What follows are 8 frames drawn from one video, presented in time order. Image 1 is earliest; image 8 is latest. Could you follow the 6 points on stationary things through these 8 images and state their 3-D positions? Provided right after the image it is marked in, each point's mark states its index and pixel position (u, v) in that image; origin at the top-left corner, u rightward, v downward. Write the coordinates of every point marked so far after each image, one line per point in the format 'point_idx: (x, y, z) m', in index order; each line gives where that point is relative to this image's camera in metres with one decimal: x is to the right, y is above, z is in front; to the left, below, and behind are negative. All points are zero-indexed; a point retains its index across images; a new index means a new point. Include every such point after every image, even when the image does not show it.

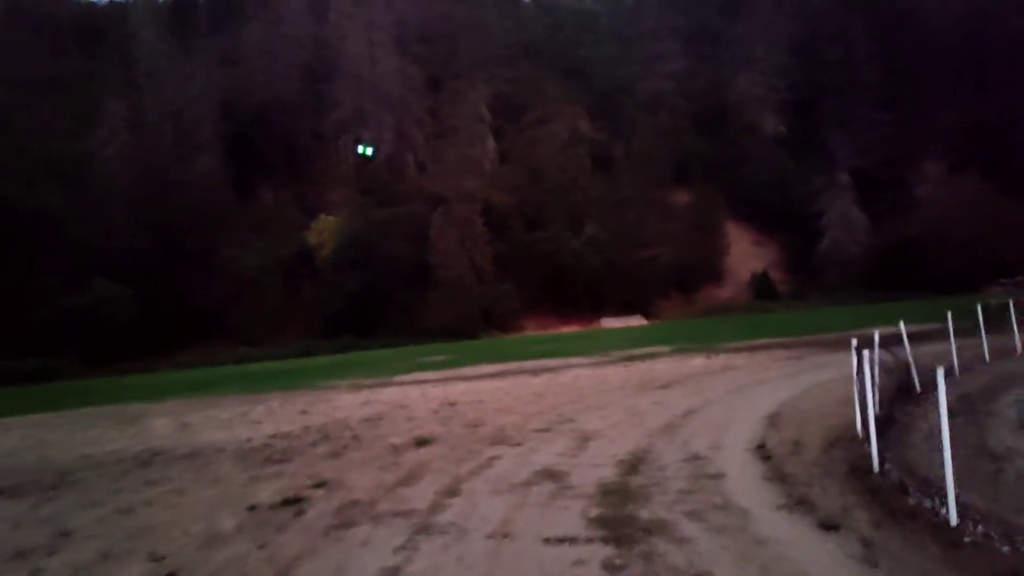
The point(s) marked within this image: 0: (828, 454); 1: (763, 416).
0: (+3.4, -1.8, +9.7) m
1: (+3.8, -2.0, +13.7) m
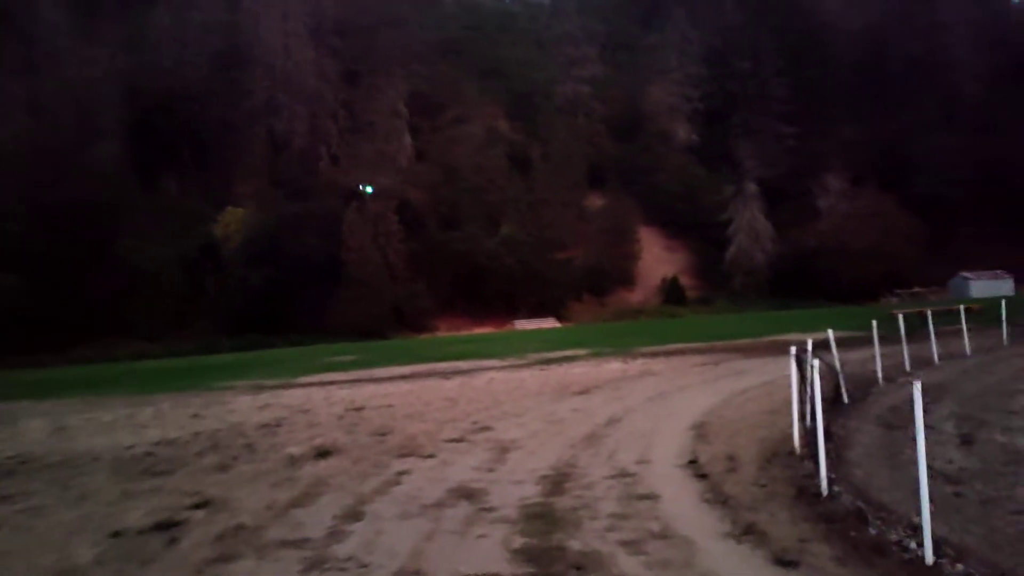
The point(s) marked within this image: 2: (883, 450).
0: (+2.6, -1.8, +9.0) m
1: (+2.5, -2.0, +12.9) m
2: (+4.0, -1.7, +9.6) m
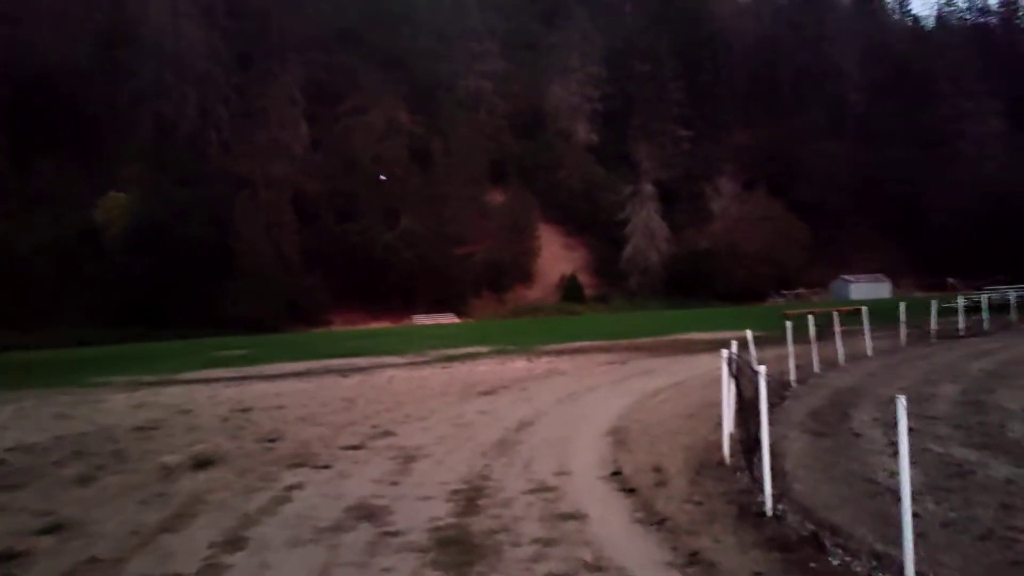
0: (+1.7, -1.8, +8.2) m
1: (+1.2, -2.0, +12.2) m
2: (+3.1, -1.7, +9.0) m
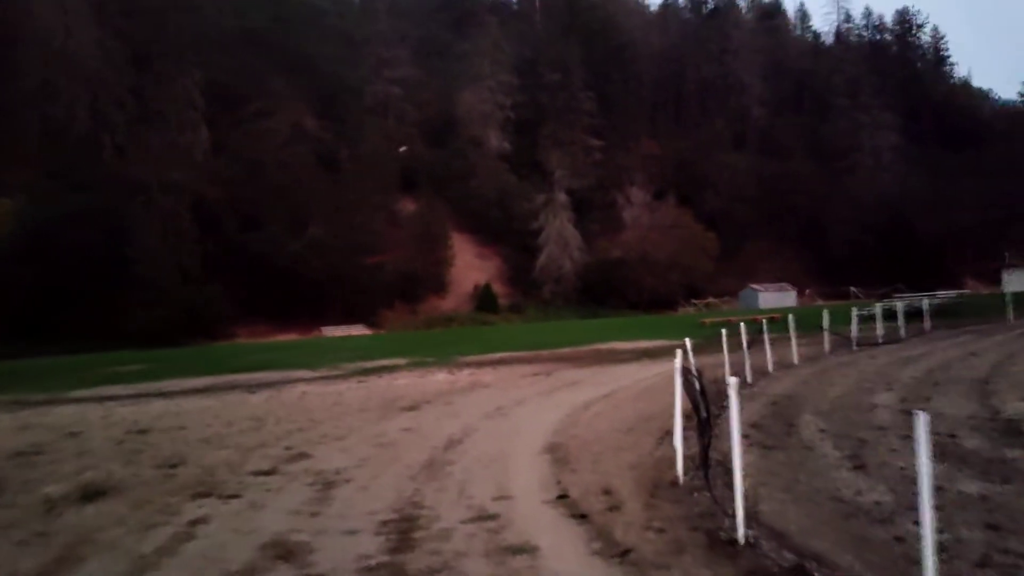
0: (+1.2, -1.9, +7.5) m
1: (+0.4, -2.1, +11.4) m
2: (+2.5, -1.8, +8.4) m
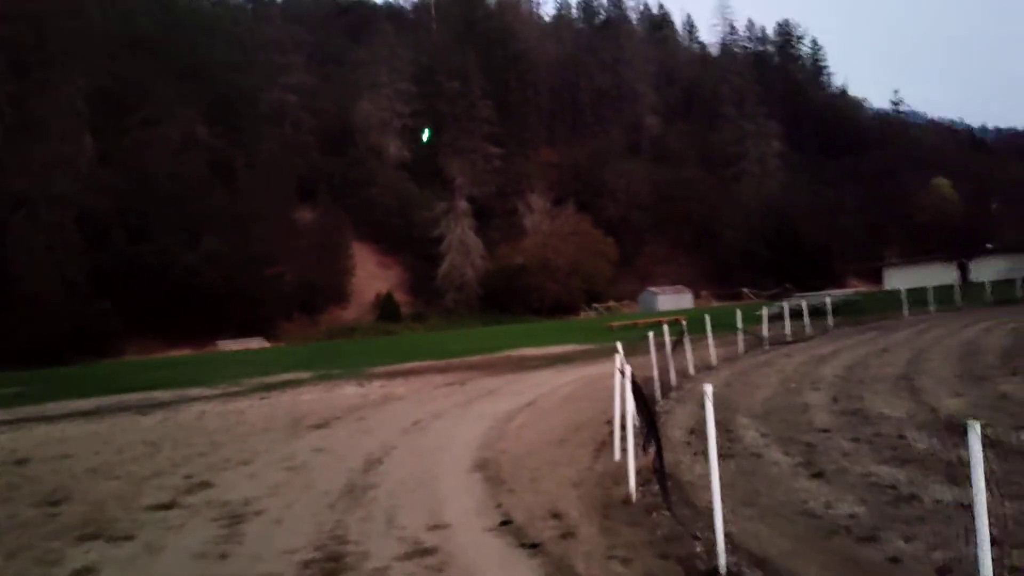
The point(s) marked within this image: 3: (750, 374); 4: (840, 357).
0: (+0.8, -1.9, +6.8) m
1: (-0.5, -2.1, +10.5) m
2: (+1.9, -1.8, +7.8) m
3: (+4.7, -1.7, +17.6) m
4: (+7.3, -1.5, +19.9) m
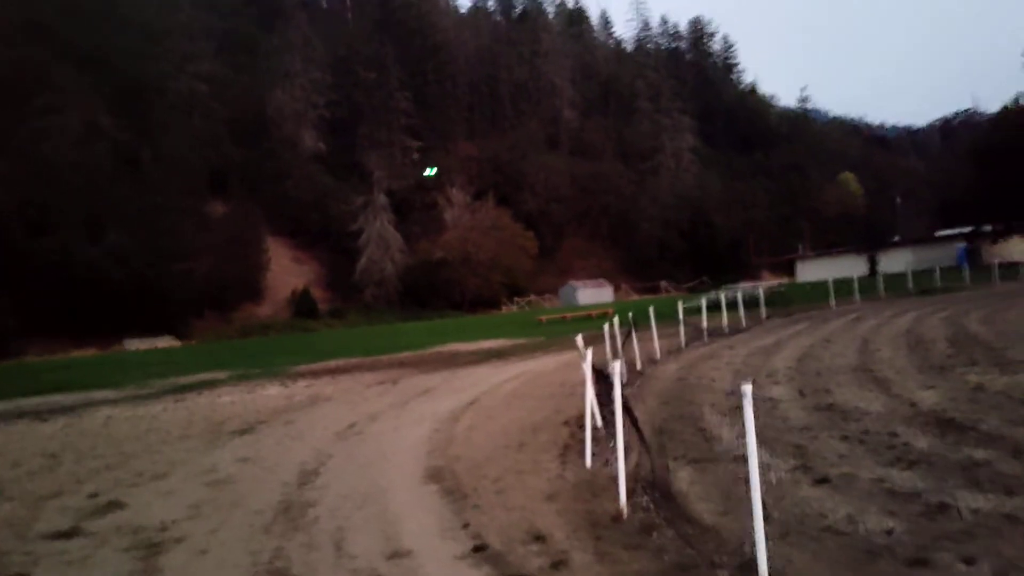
0: (+0.7, -1.8, +5.8) m
1: (-1.0, -2.0, +9.4) m
2: (+1.7, -1.6, +6.9) m
3: (+3.6, -1.5, +16.9) m
4: (+6.0, -1.3, +19.5) m
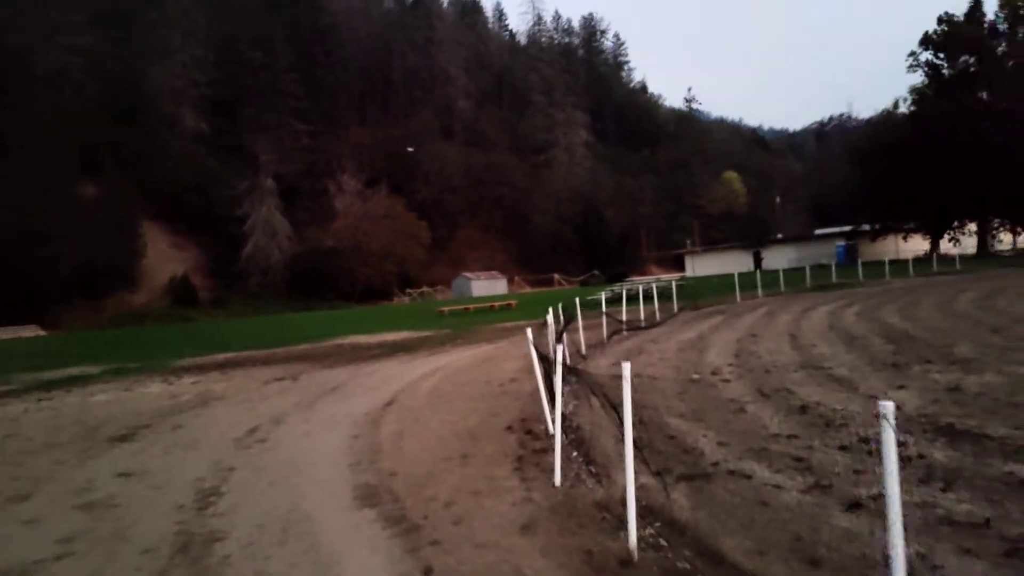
0: (+0.7, -1.7, +4.4) m
1: (-1.4, -1.9, +7.8) m
2: (+1.5, -1.6, +5.7) m
3: (+2.2, -1.3, +15.8) m
4: (+4.2, -1.1, +18.6) m
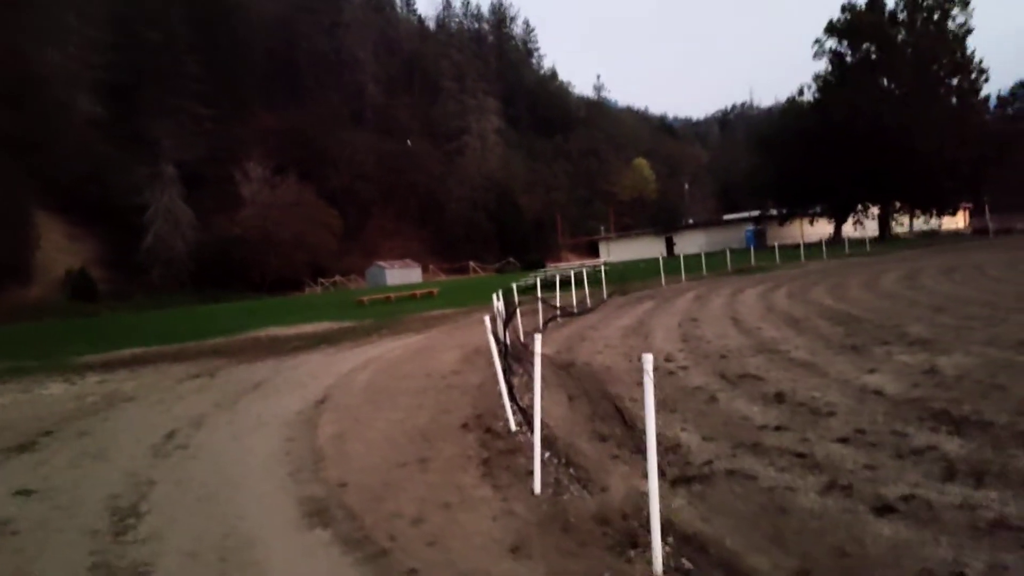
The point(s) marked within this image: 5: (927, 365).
0: (+0.8, -1.6, +3.6) m
1: (-1.6, -1.7, +6.7) m
2: (+1.5, -1.4, +4.9) m
3: (+1.1, -1.1, +15.1) m
4: (+2.9, -0.8, +18.1) m
5: (+4.7, -0.9, +10.3) m
